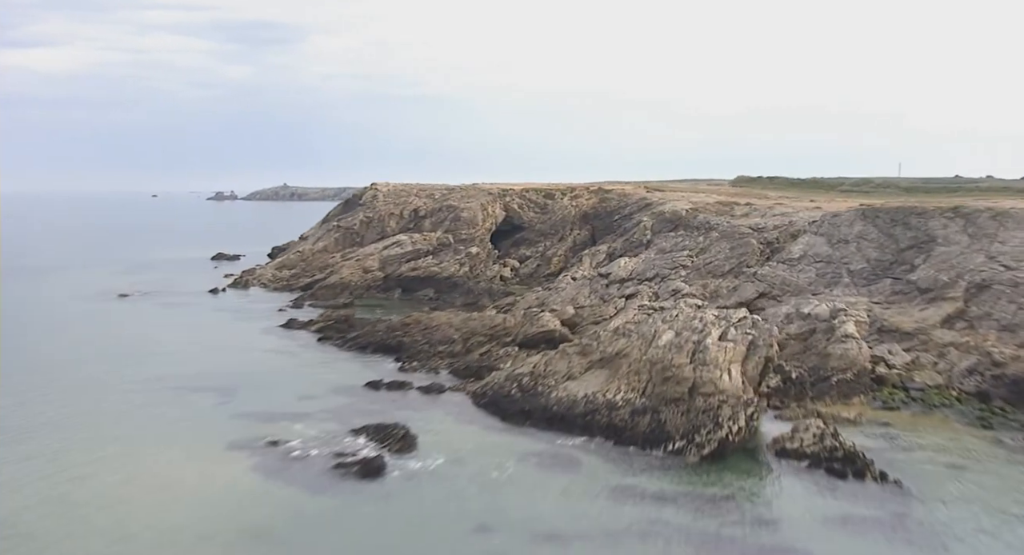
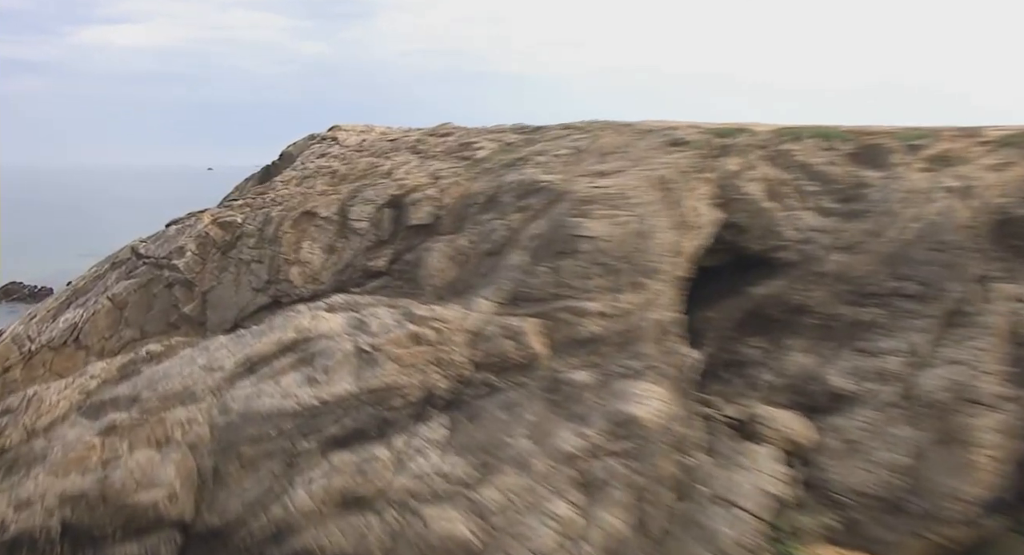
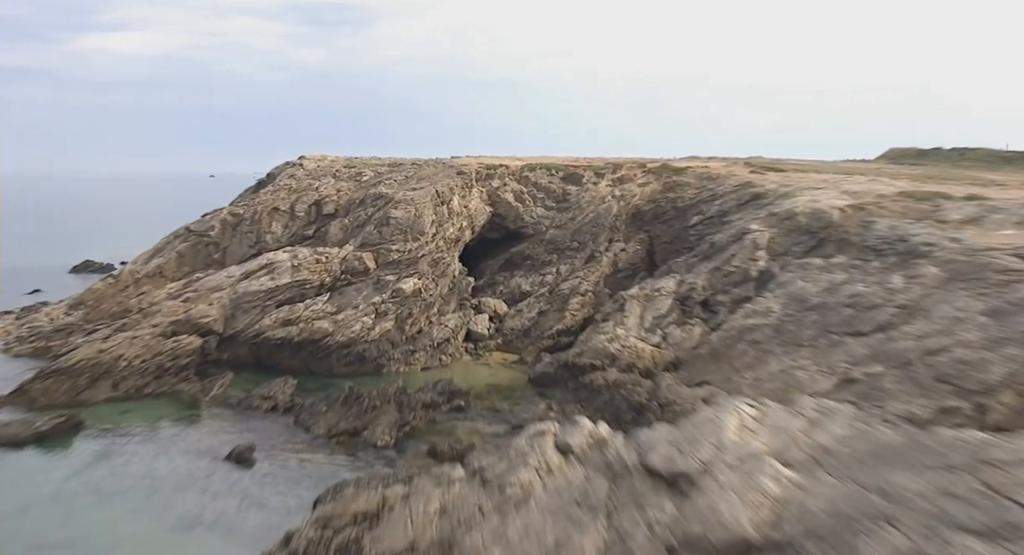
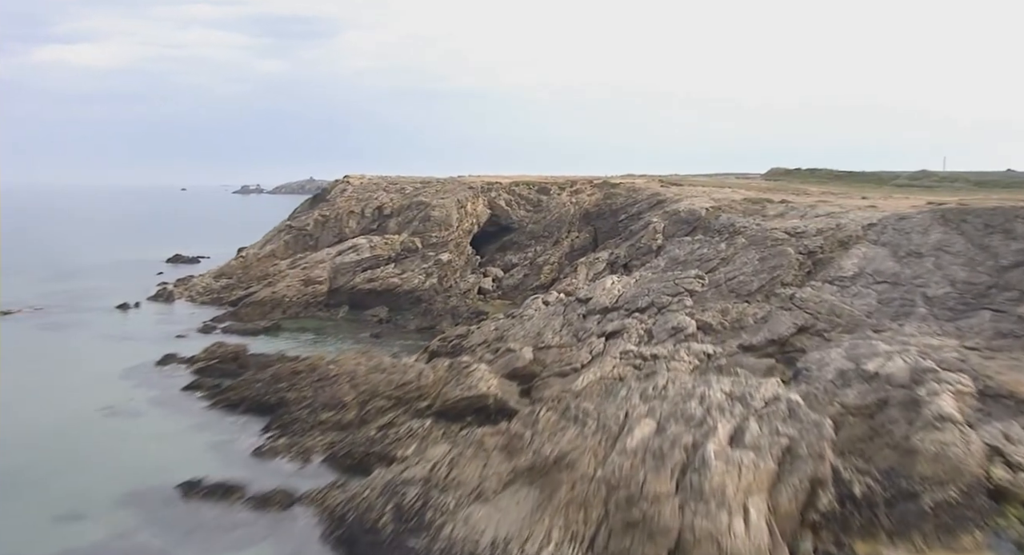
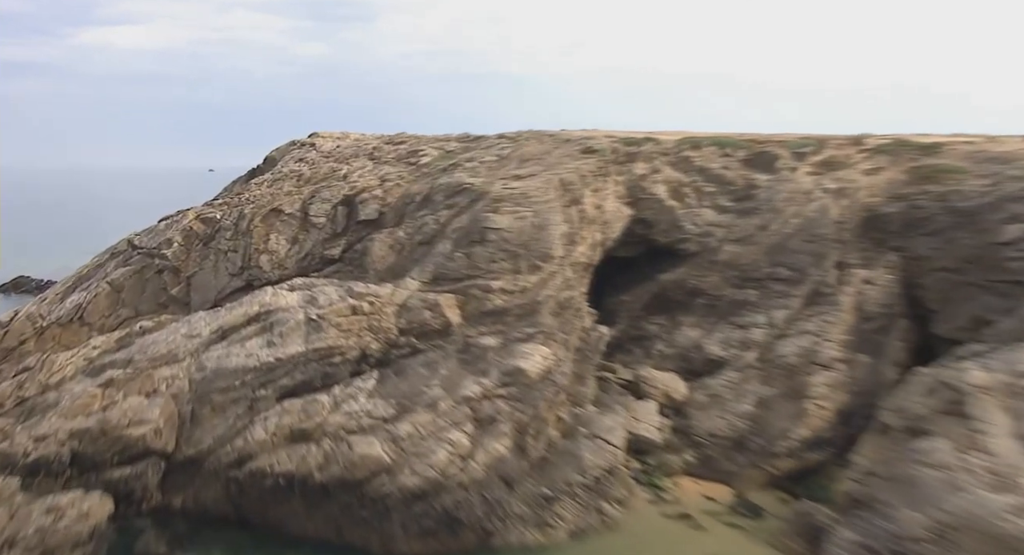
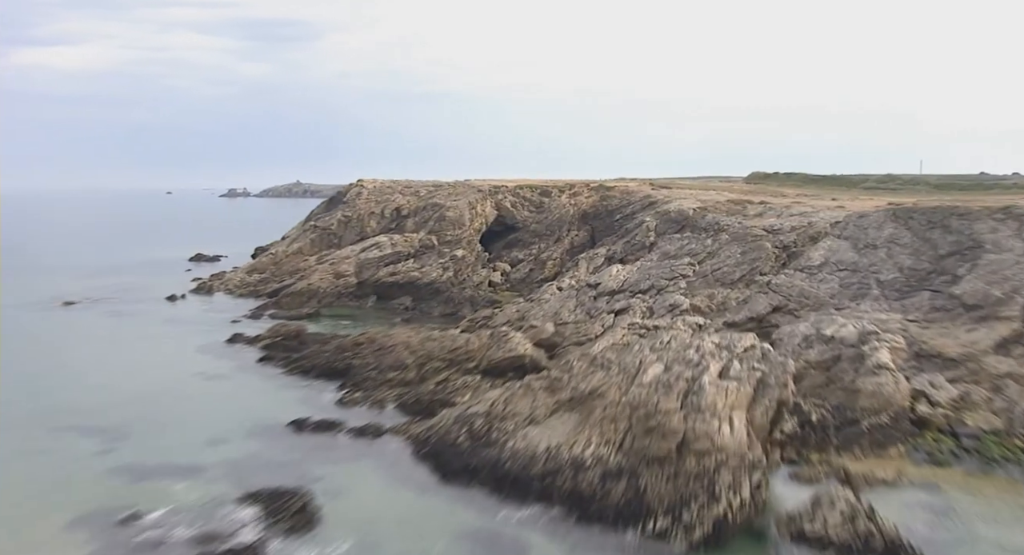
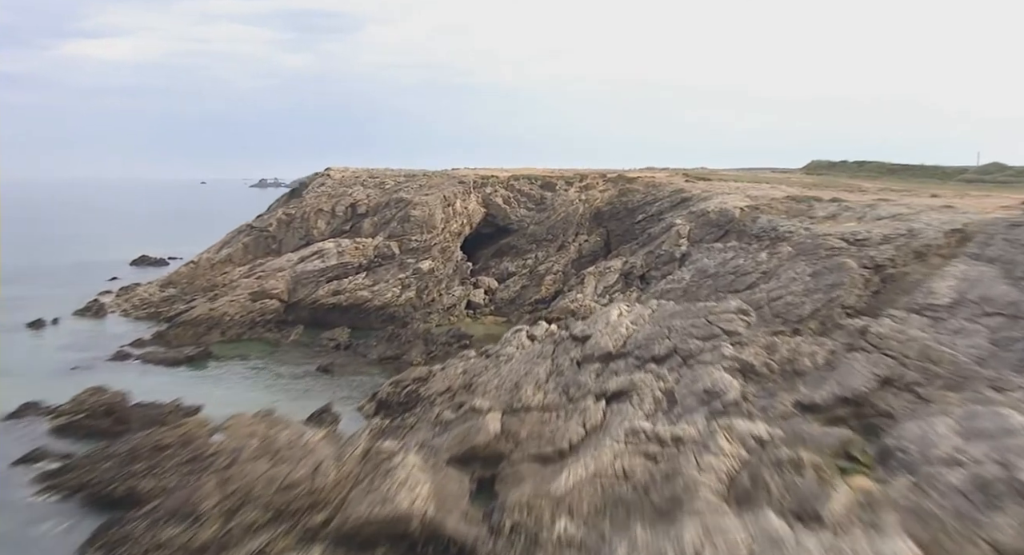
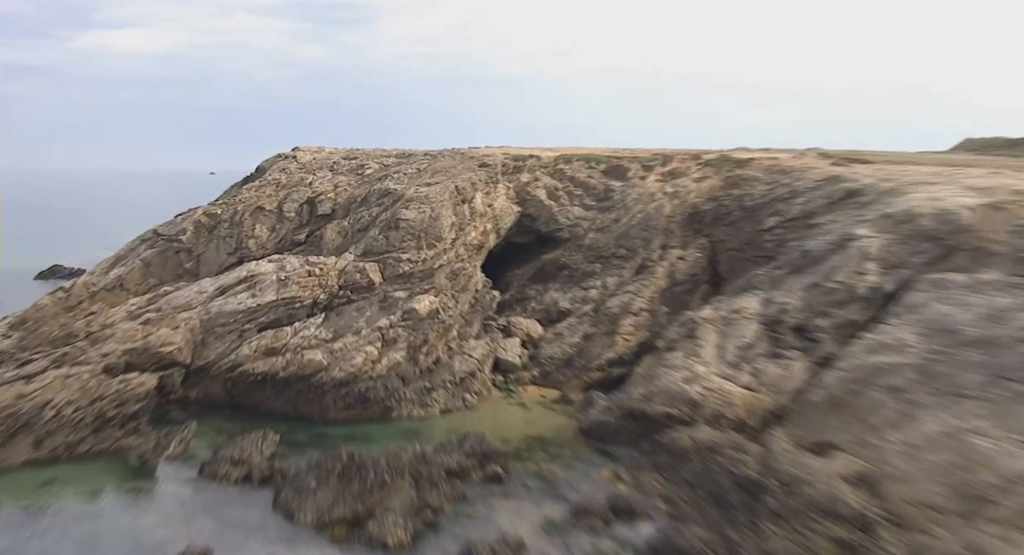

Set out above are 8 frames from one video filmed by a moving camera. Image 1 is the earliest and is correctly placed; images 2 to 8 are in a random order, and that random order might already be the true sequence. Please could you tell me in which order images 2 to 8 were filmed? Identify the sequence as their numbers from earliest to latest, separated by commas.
6, 4, 7, 3, 8, 5, 2
